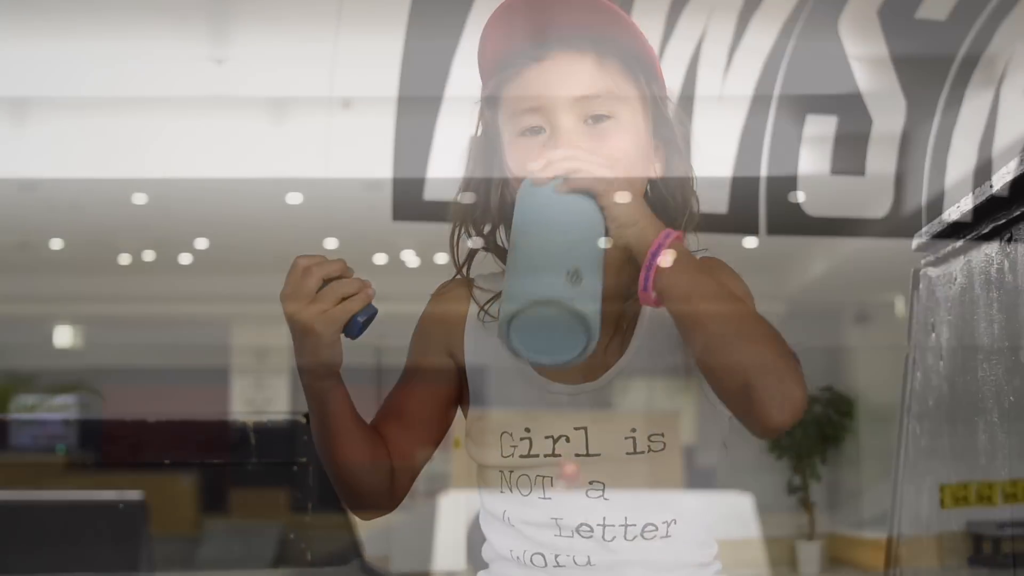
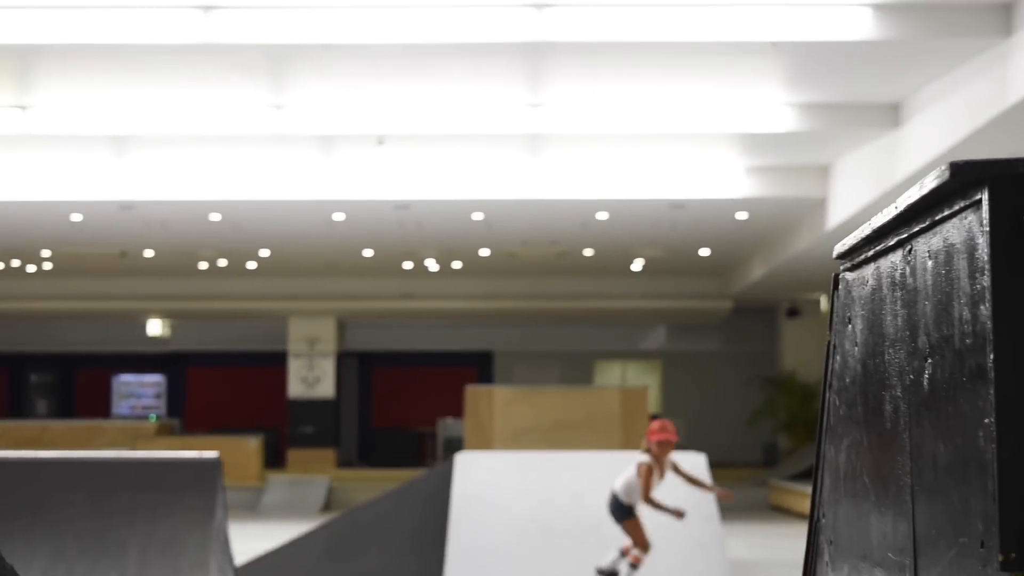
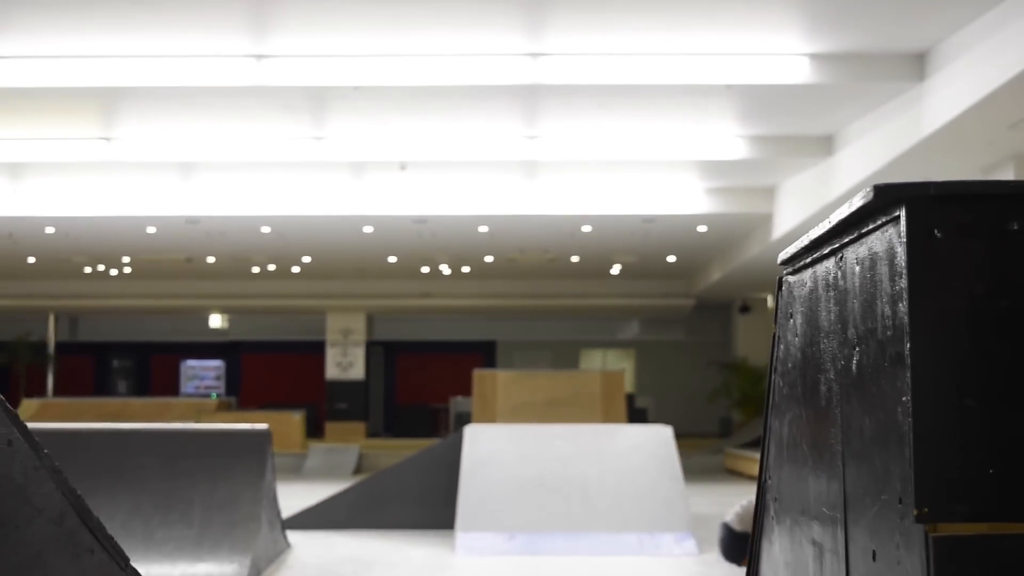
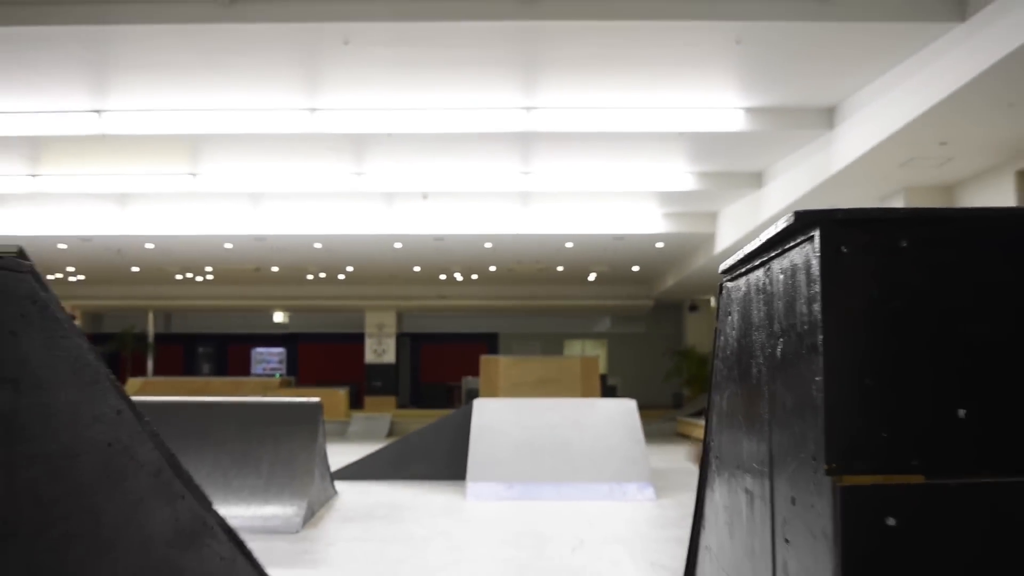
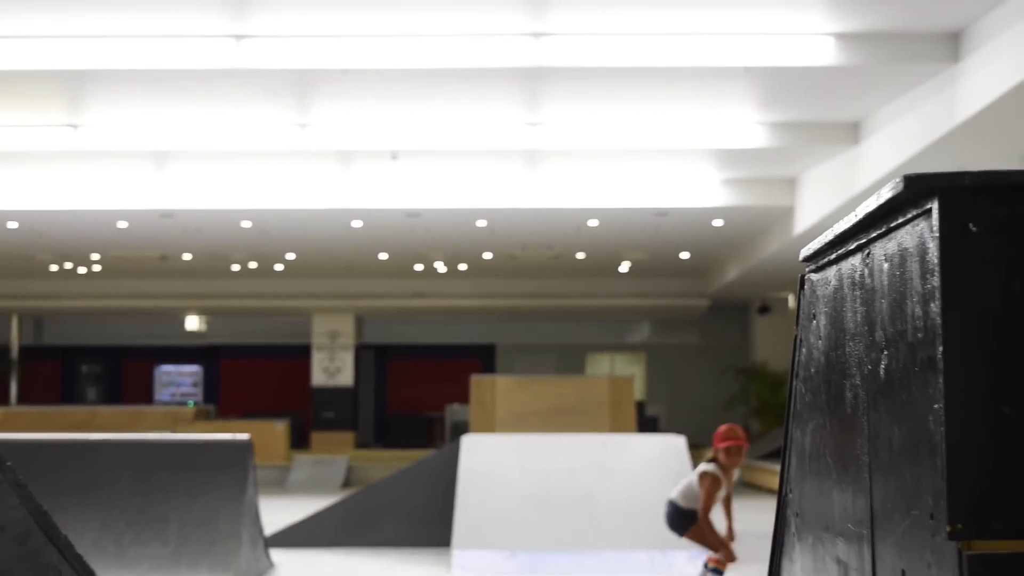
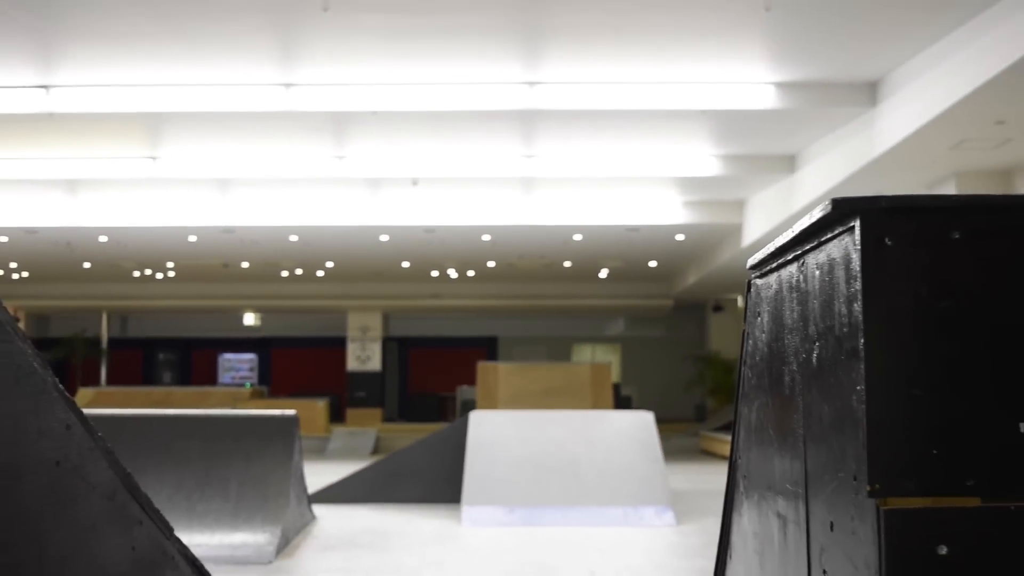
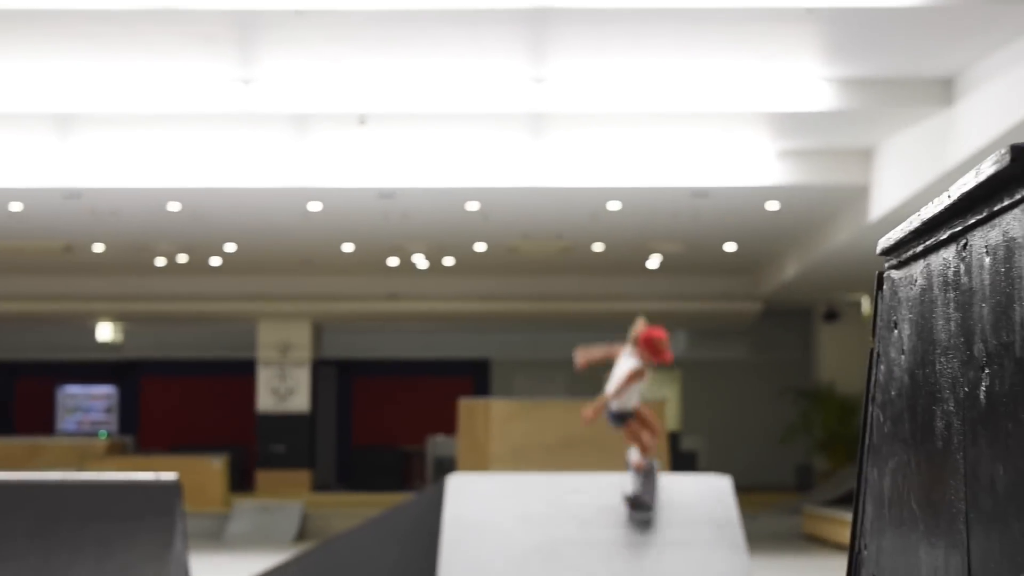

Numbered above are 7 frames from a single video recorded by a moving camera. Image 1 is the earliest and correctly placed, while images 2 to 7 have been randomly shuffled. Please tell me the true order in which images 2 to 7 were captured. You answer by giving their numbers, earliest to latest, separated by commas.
7, 2, 5, 3, 6, 4
